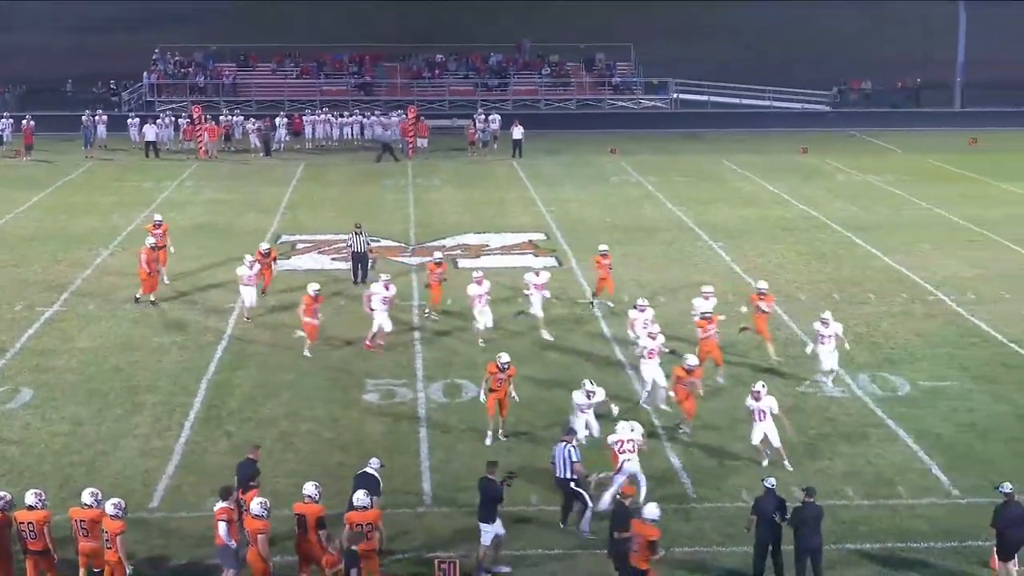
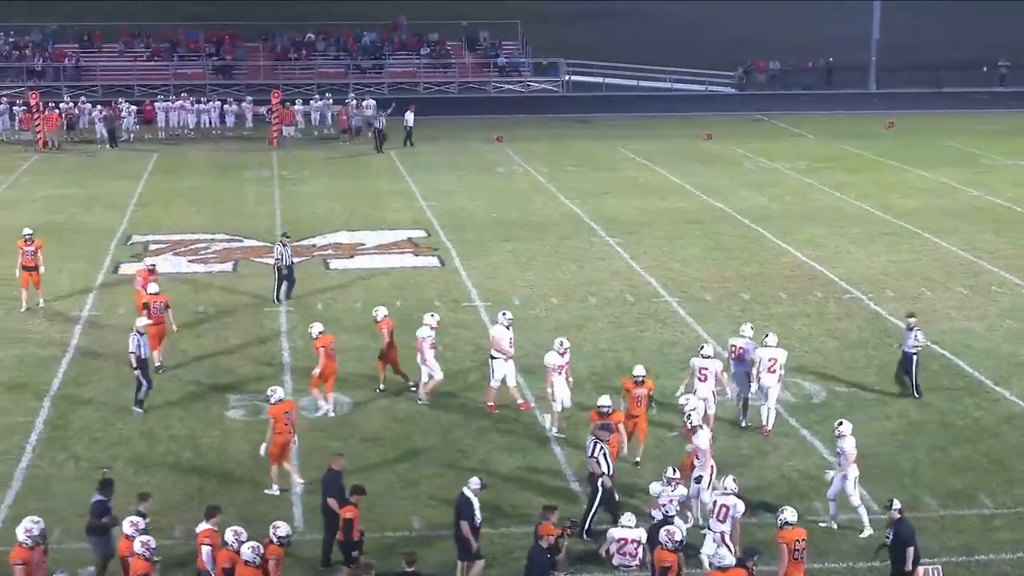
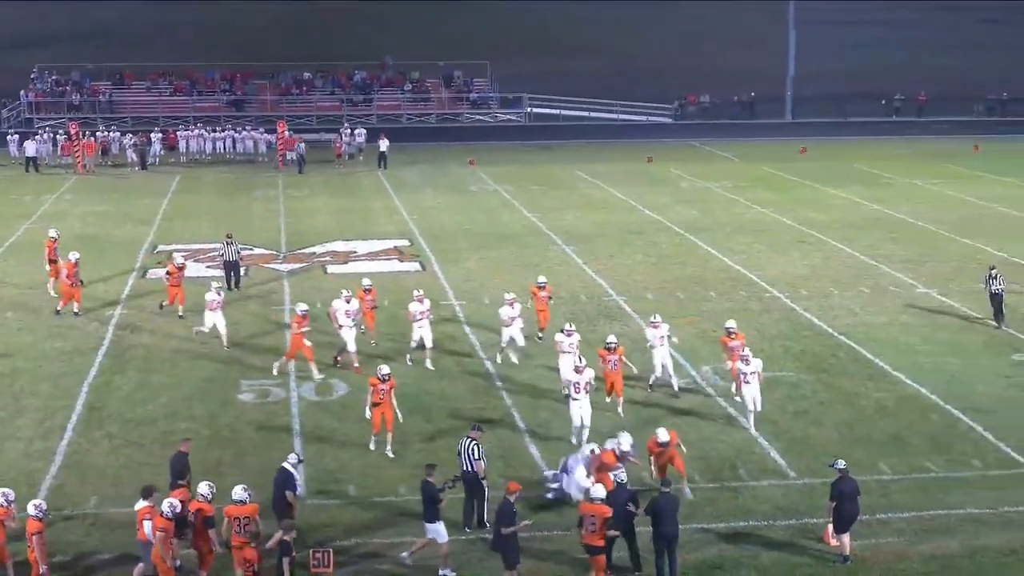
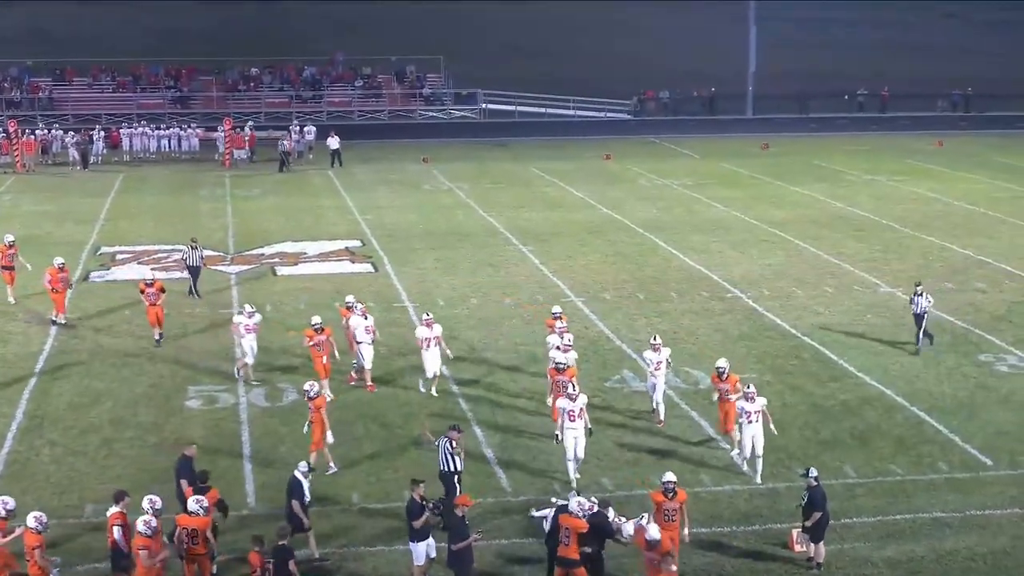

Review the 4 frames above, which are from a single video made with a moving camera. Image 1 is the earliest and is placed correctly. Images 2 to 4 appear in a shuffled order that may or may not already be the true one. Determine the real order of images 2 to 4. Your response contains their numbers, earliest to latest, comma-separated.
3, 4, 2
